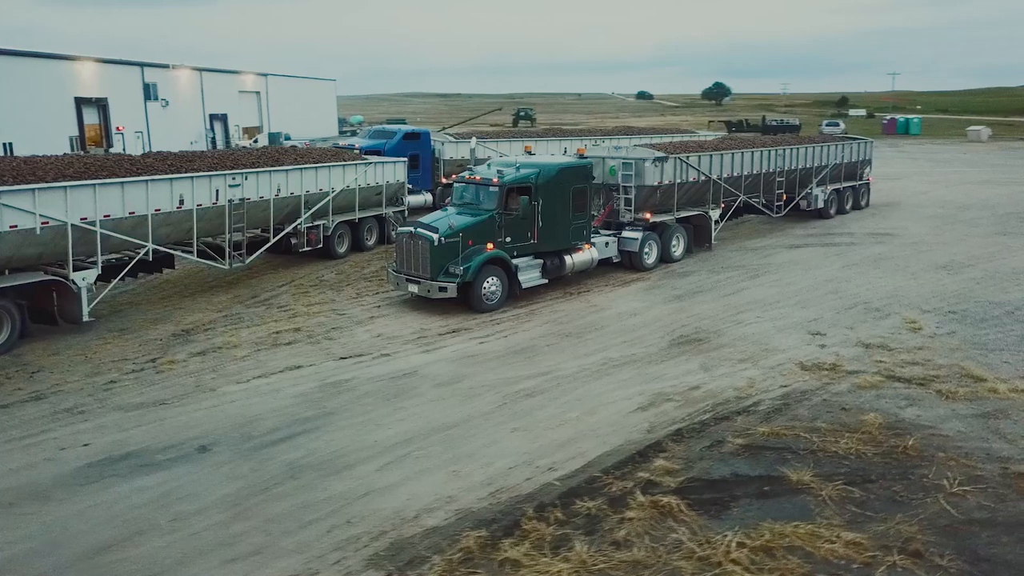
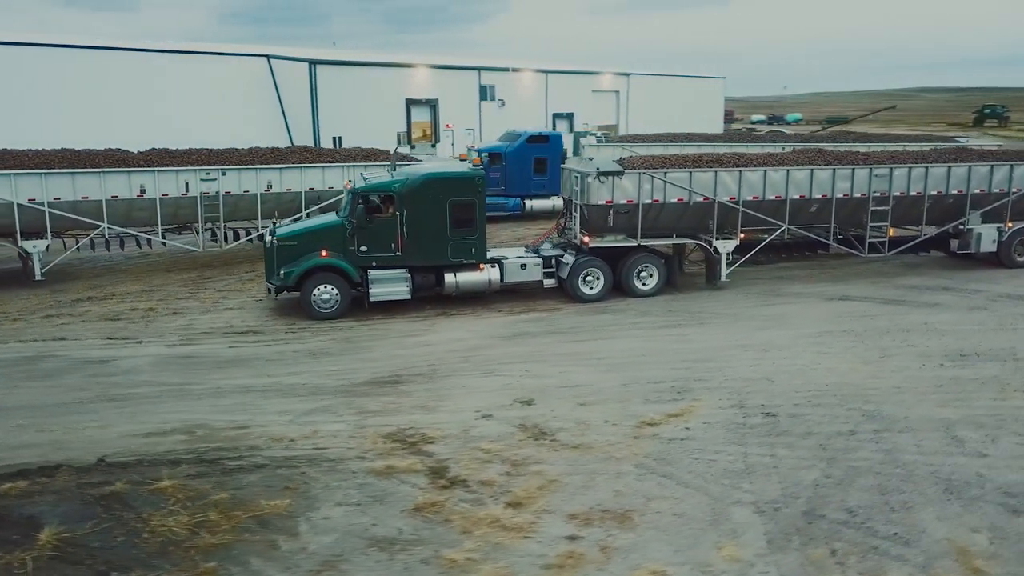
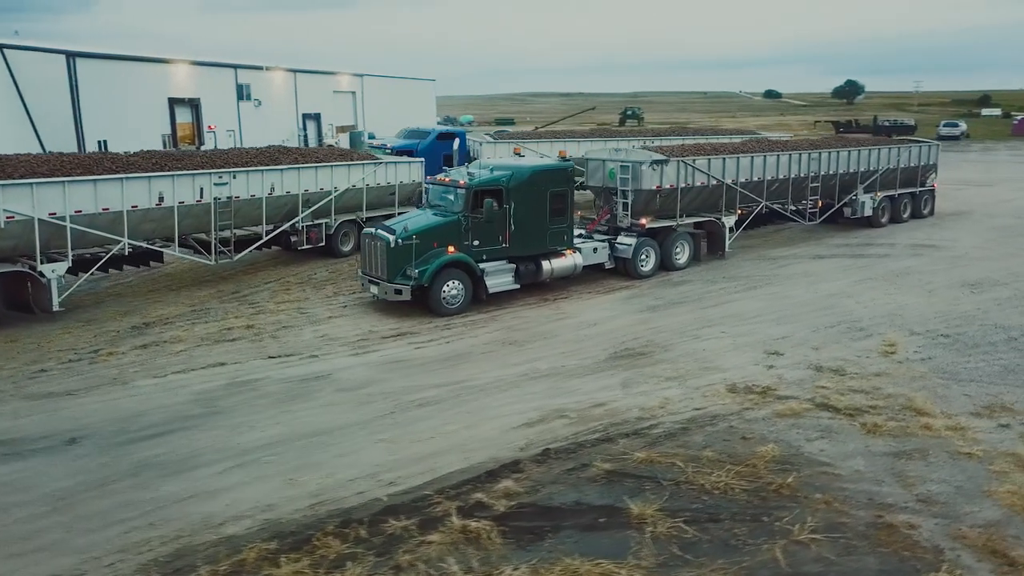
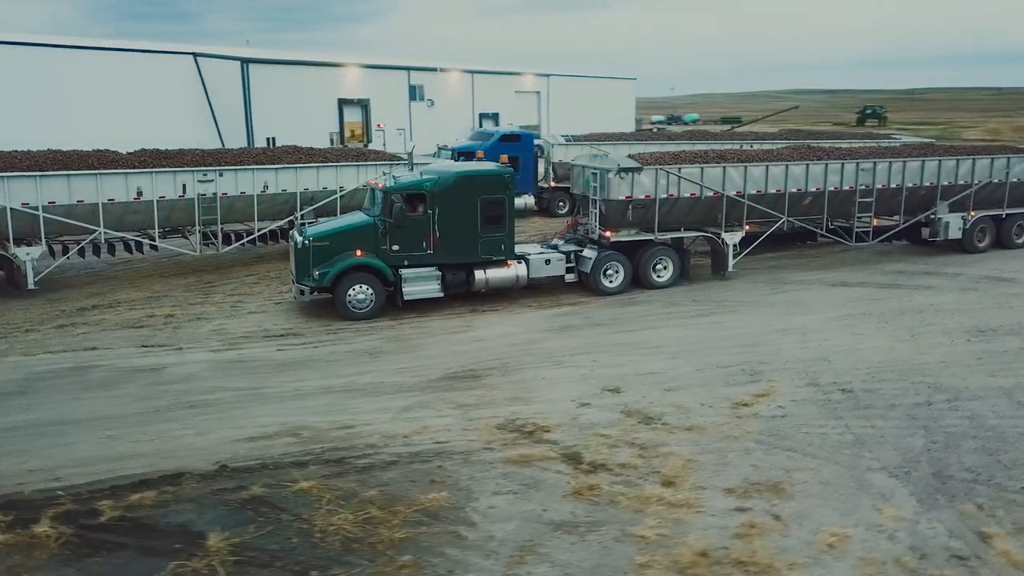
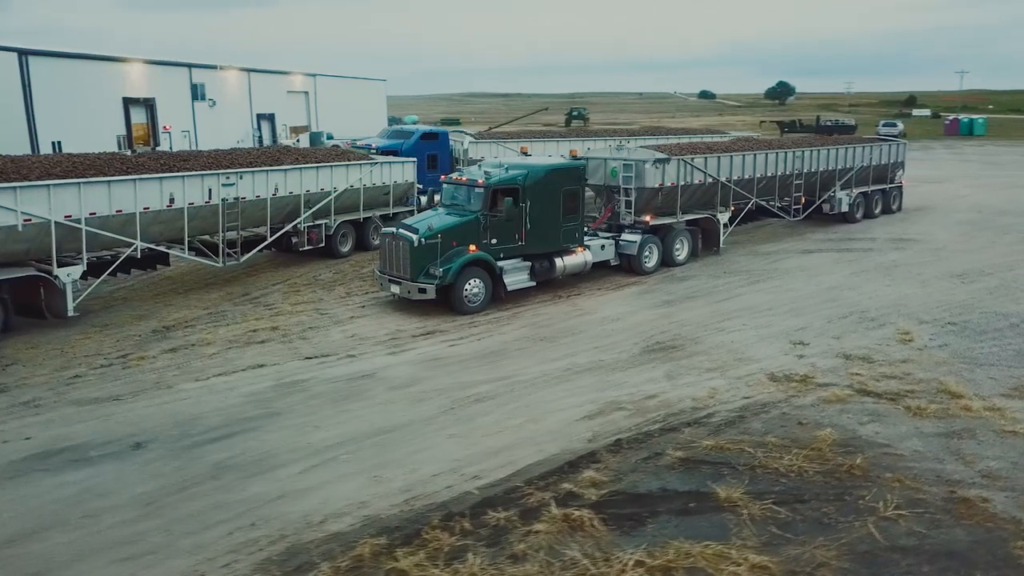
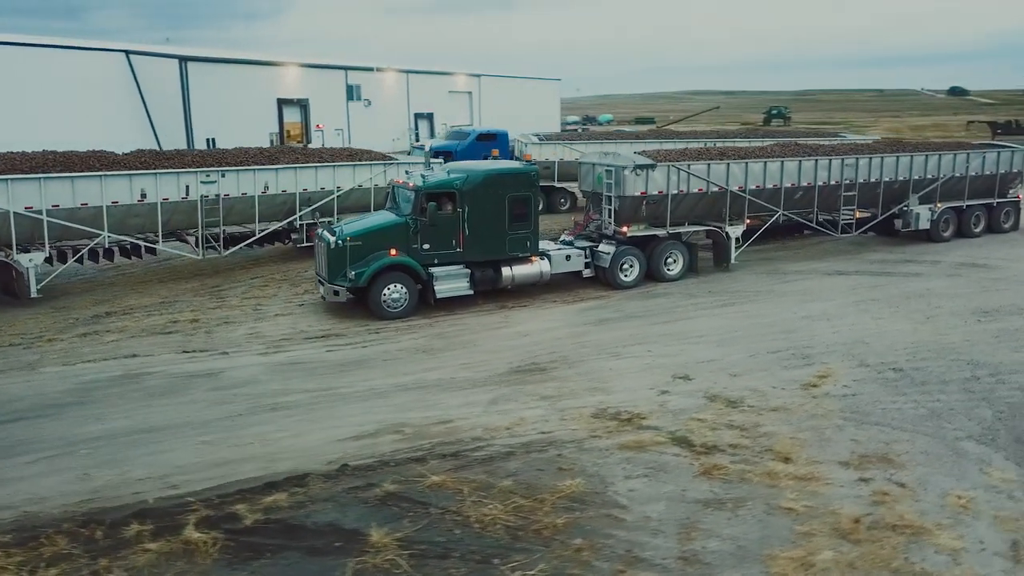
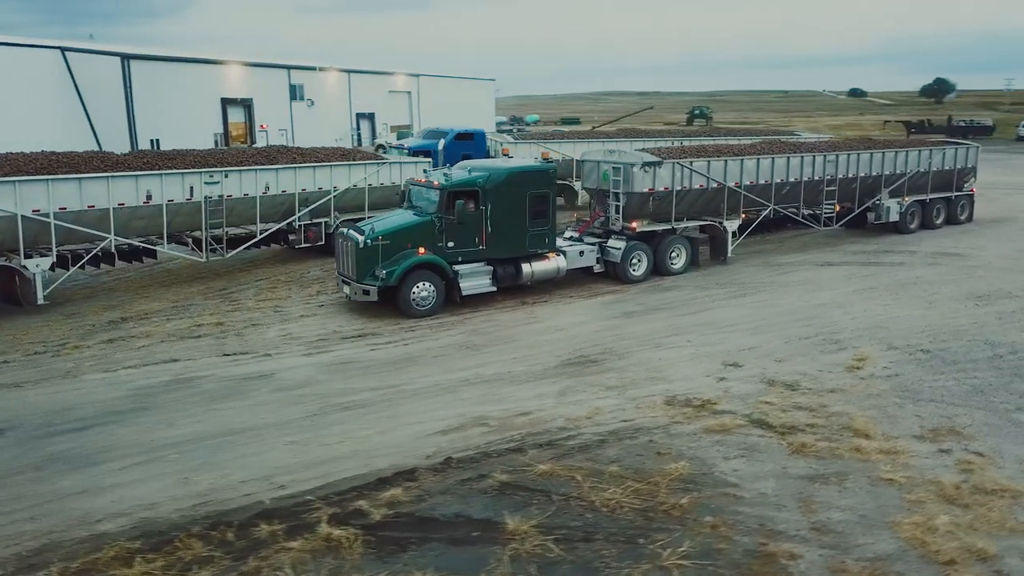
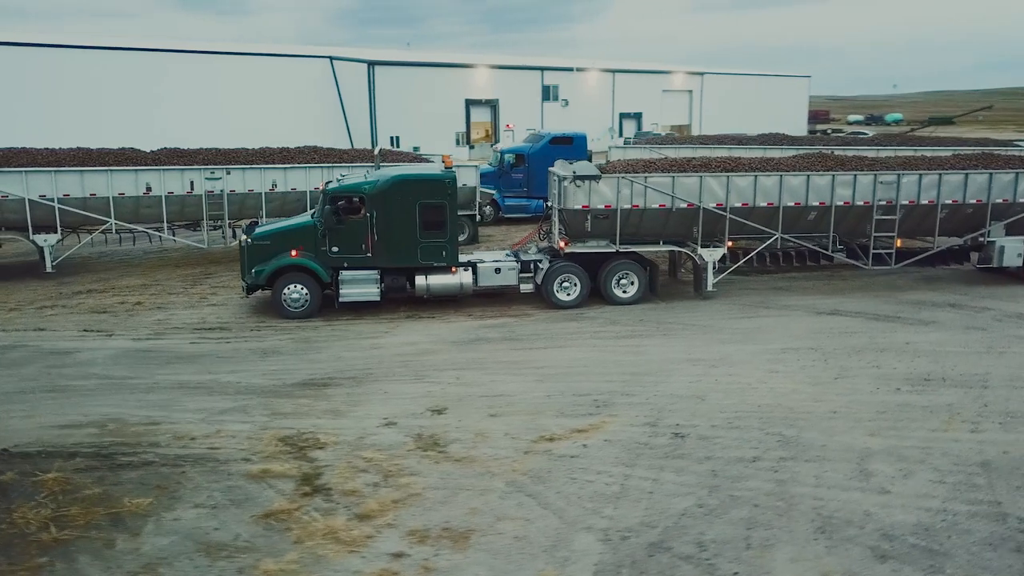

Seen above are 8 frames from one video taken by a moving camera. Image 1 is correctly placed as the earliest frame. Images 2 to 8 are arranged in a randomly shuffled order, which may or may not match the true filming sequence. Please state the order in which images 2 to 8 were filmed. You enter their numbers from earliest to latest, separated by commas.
5, 3, 7, 6, 4, 2, 8
